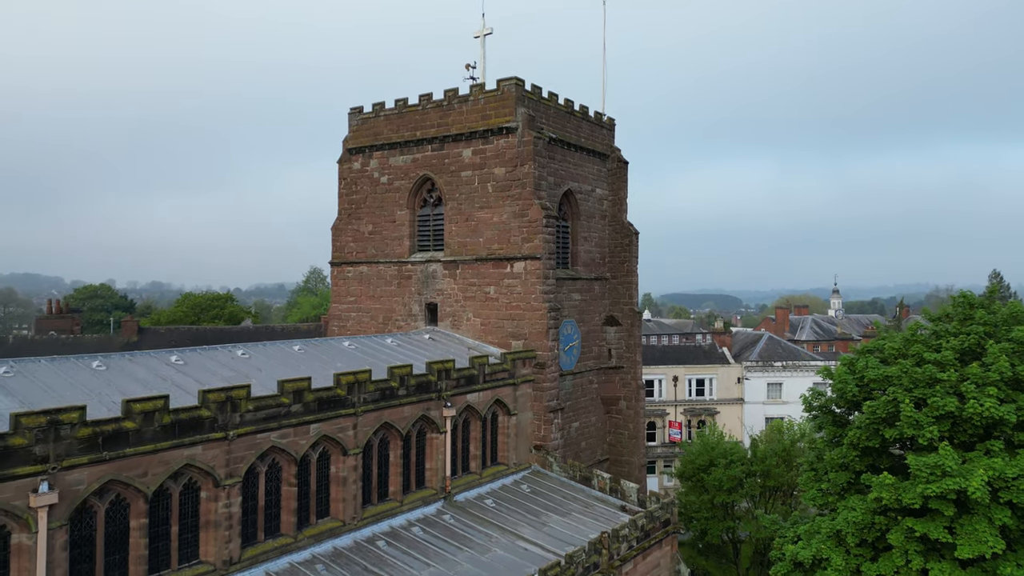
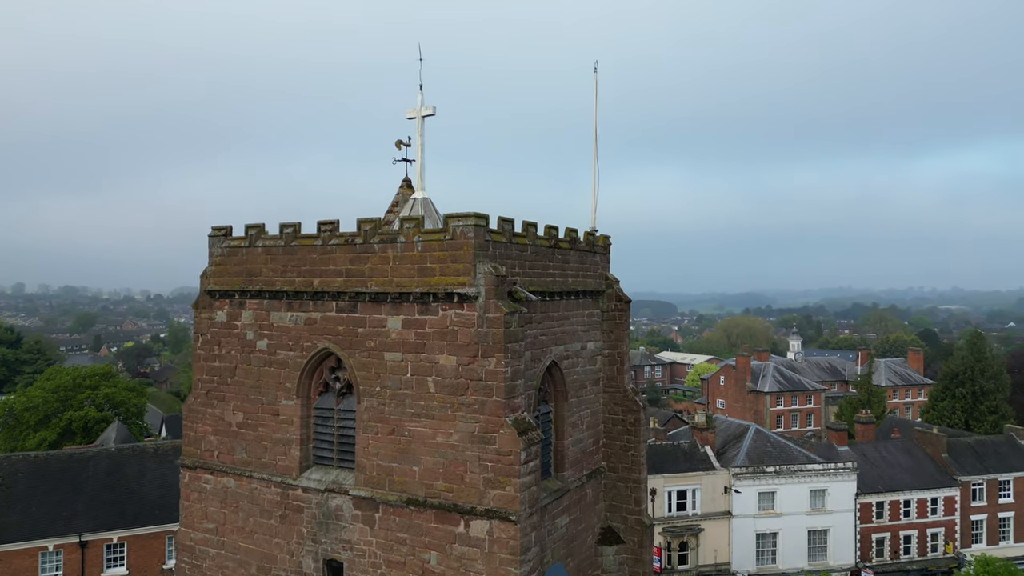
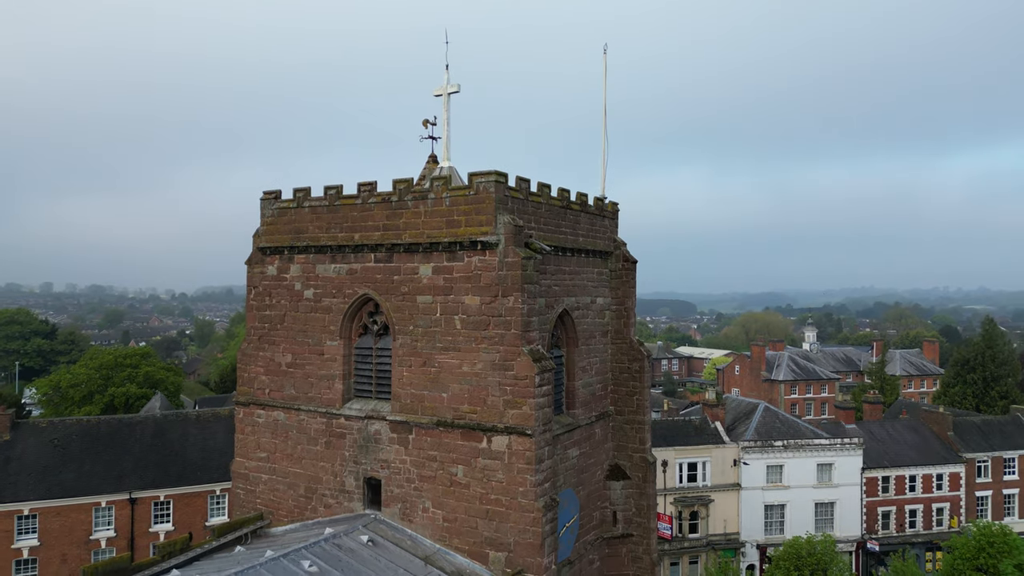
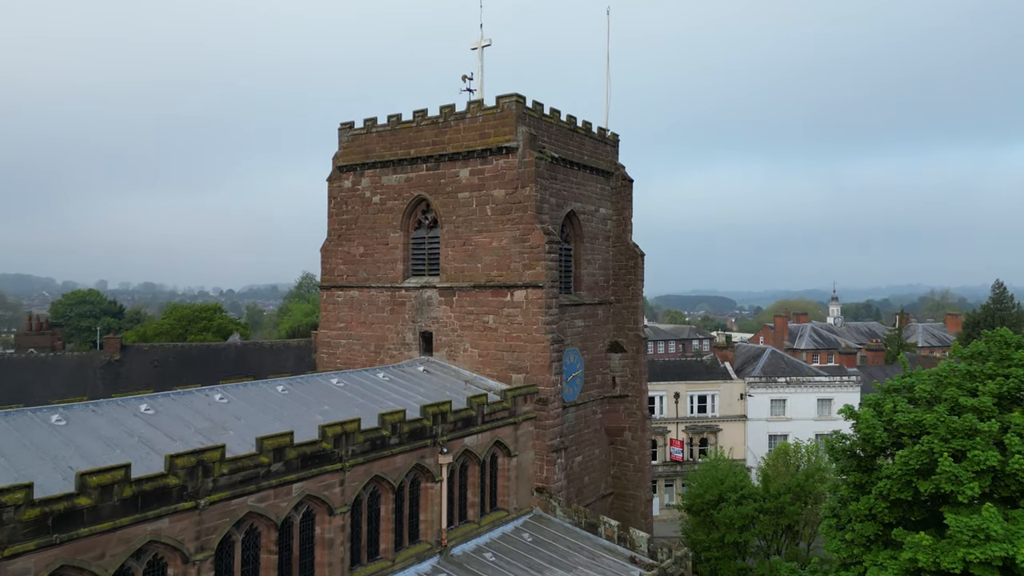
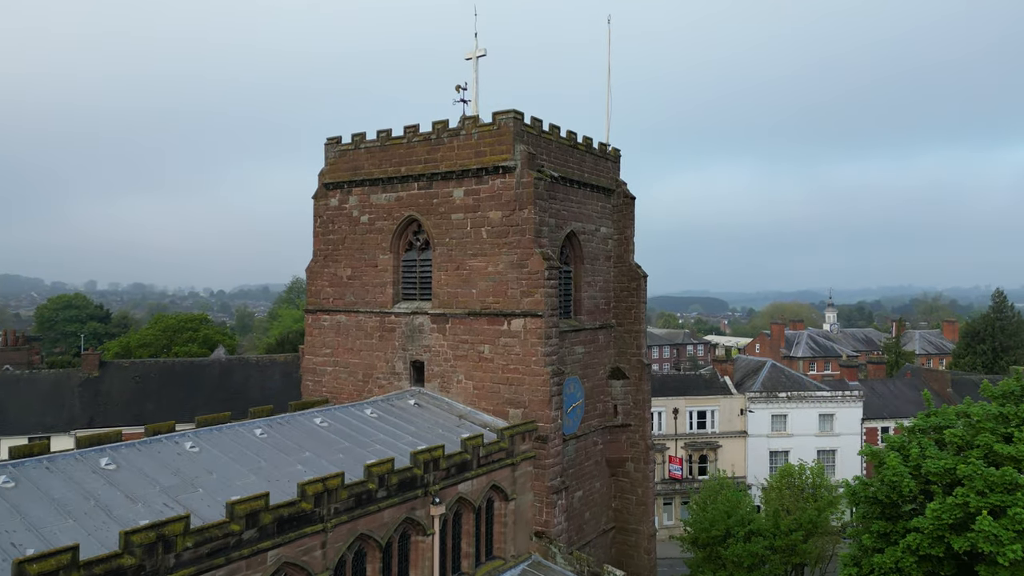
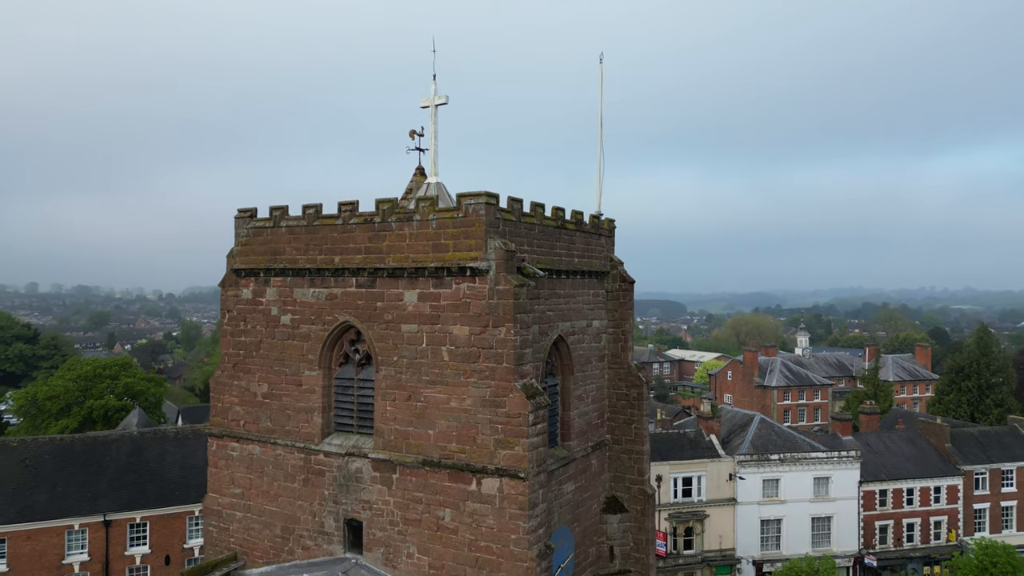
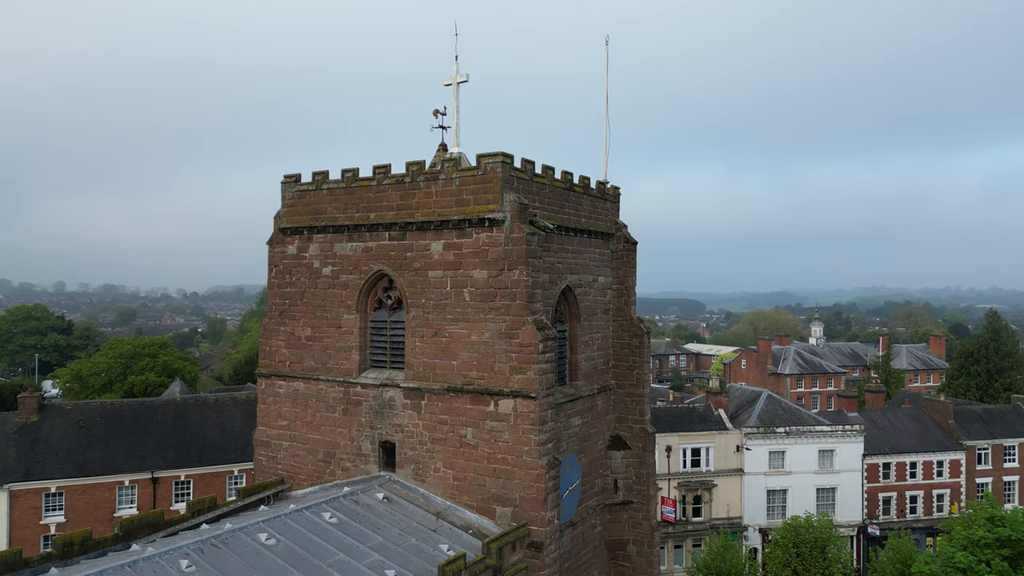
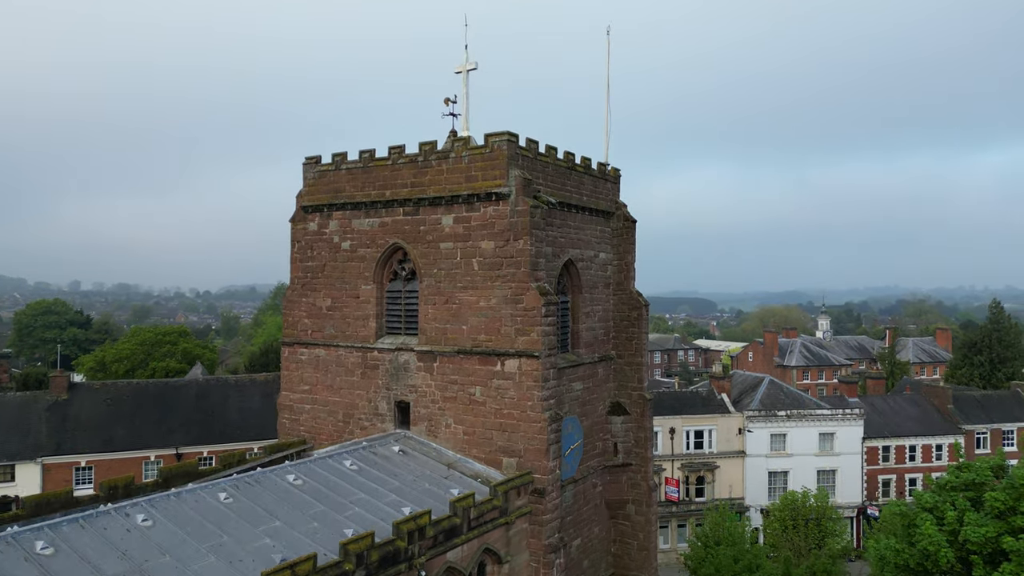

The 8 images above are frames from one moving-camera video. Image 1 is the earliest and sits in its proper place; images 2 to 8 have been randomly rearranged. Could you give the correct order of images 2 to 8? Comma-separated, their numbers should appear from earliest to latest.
4, 5, 8, 7, 3, 6, 2
